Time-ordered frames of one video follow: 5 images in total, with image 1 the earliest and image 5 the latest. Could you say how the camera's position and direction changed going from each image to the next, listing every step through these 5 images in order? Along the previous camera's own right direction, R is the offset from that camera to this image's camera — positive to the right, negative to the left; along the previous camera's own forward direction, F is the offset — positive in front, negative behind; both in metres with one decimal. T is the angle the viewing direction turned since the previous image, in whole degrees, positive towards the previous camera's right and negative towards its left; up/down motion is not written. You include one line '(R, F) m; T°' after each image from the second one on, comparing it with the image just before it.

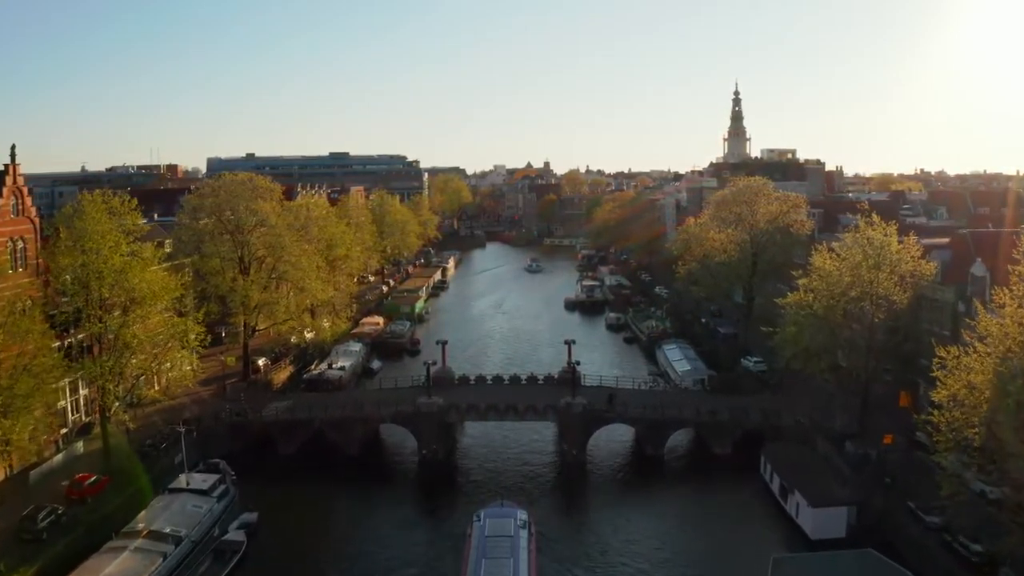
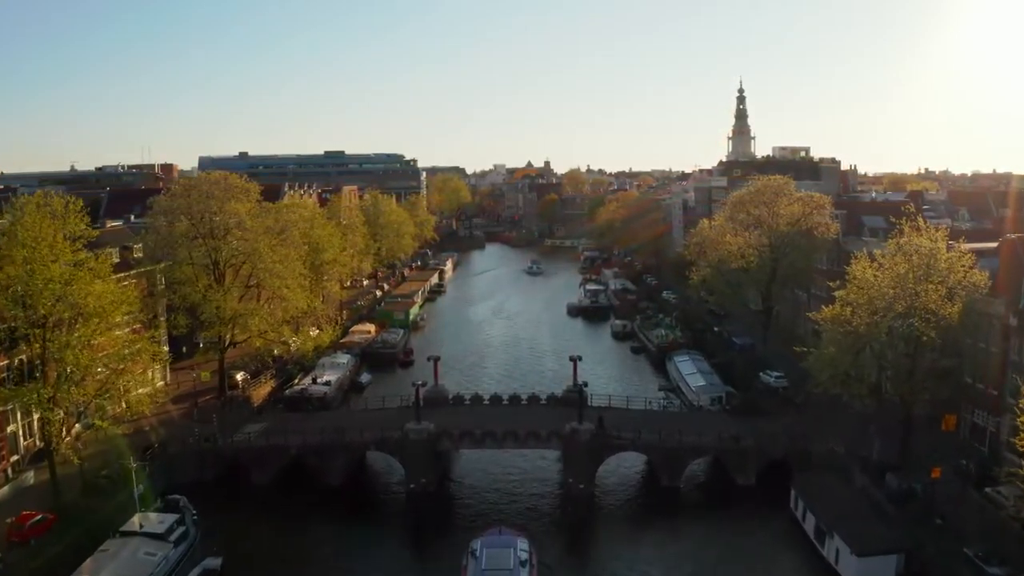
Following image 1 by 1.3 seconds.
(0.0, +4.2) m; 0°
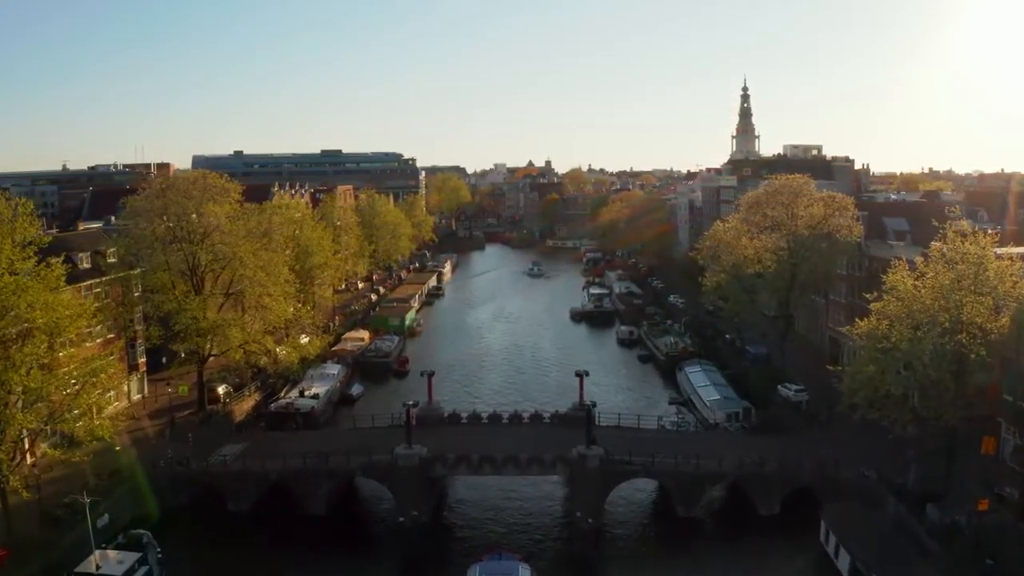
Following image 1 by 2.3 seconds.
(0.0, +3.2) m; 0°
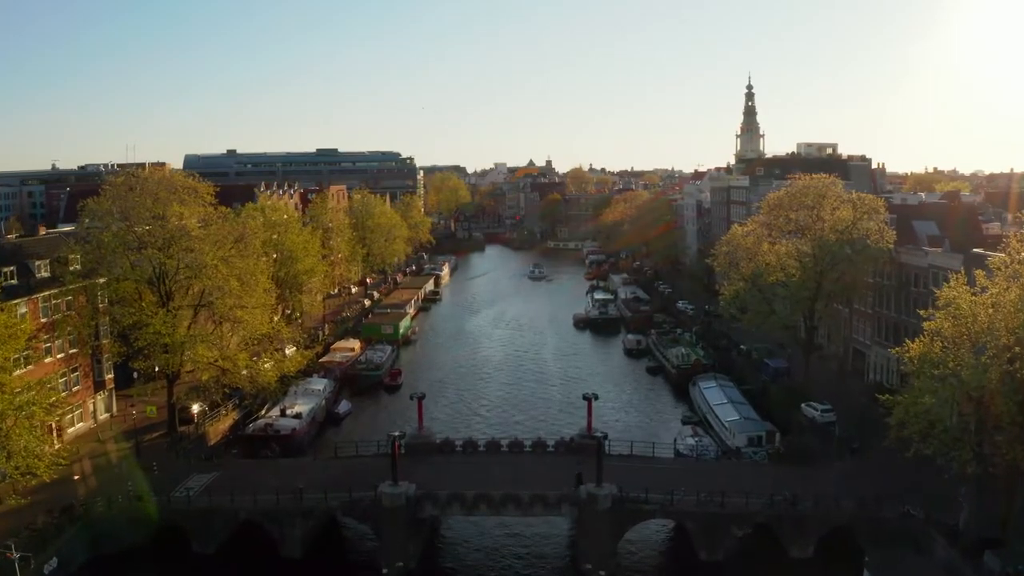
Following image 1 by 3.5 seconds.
(0.0, +3.8) m; 0°
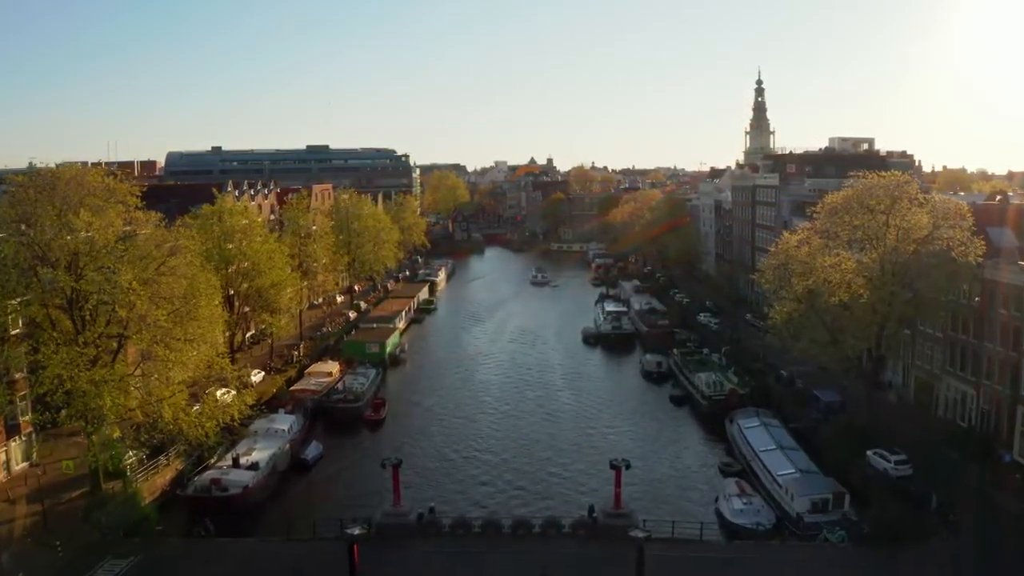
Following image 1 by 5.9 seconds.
(-0.1, +7.7) m; 0°
